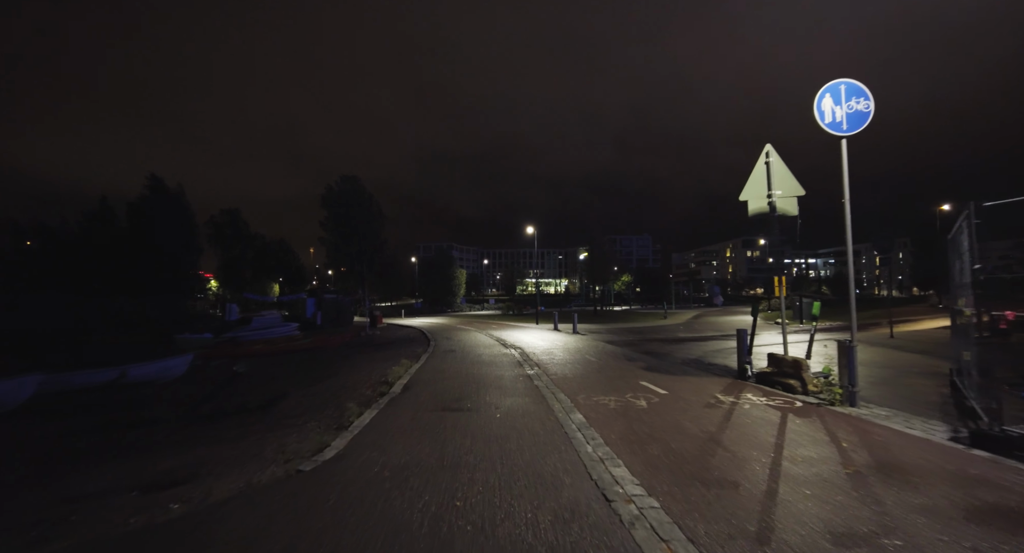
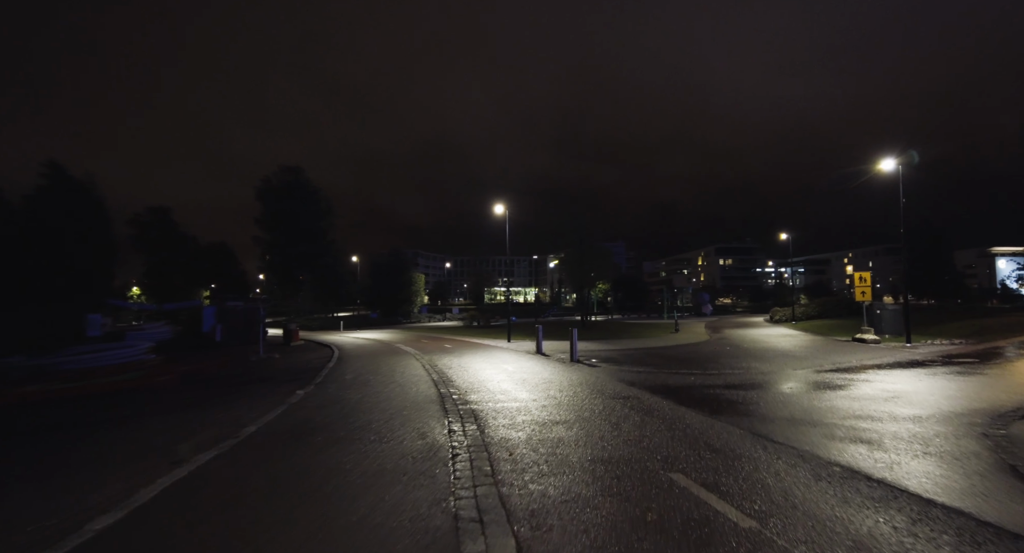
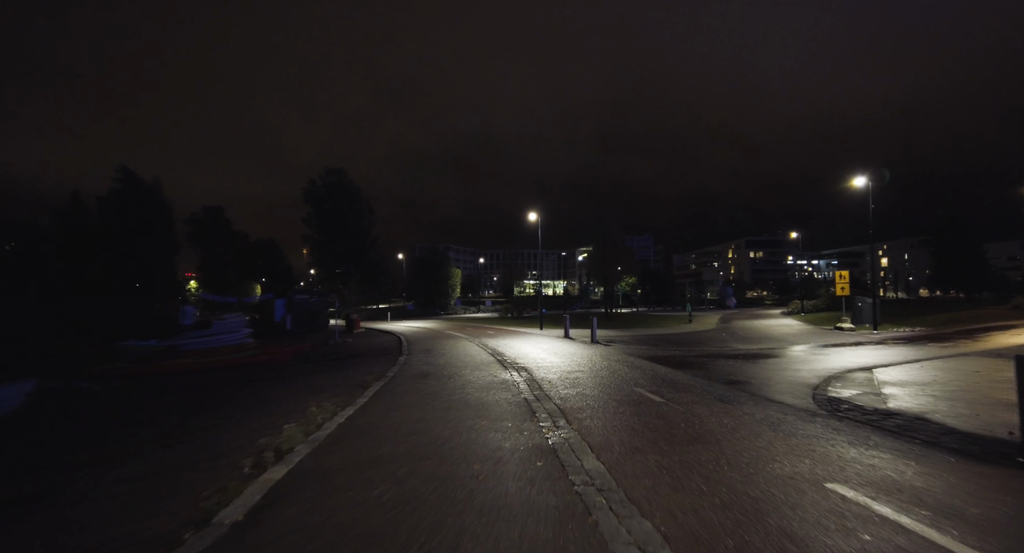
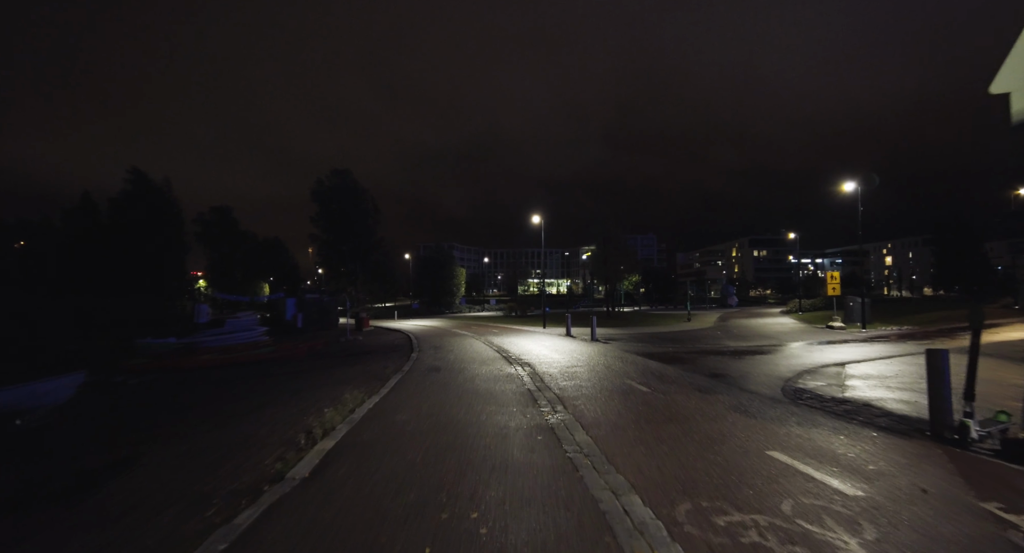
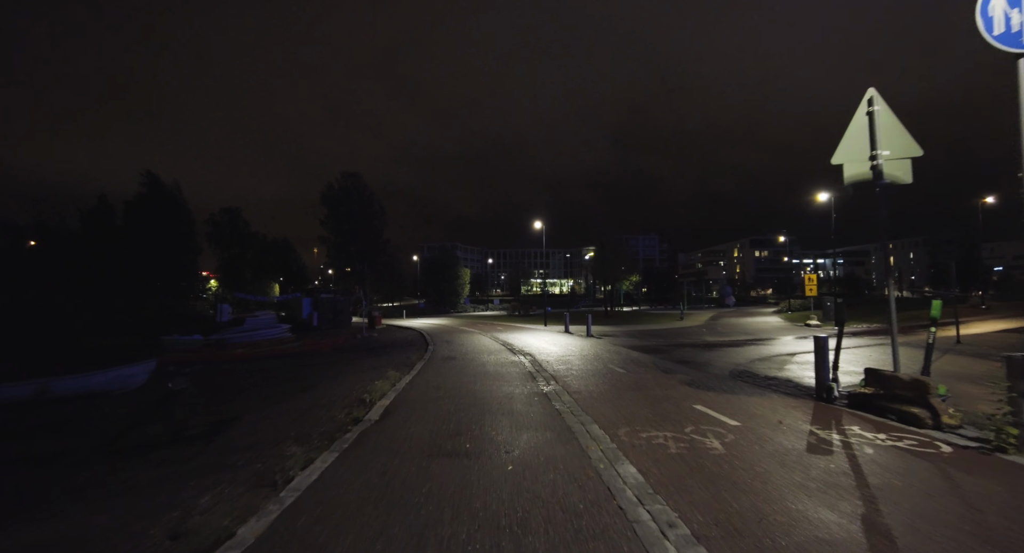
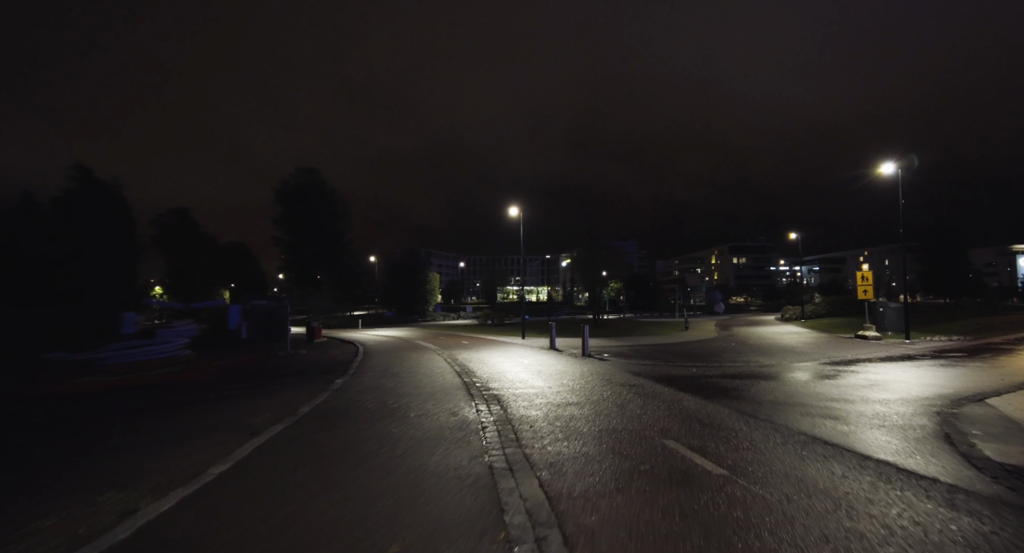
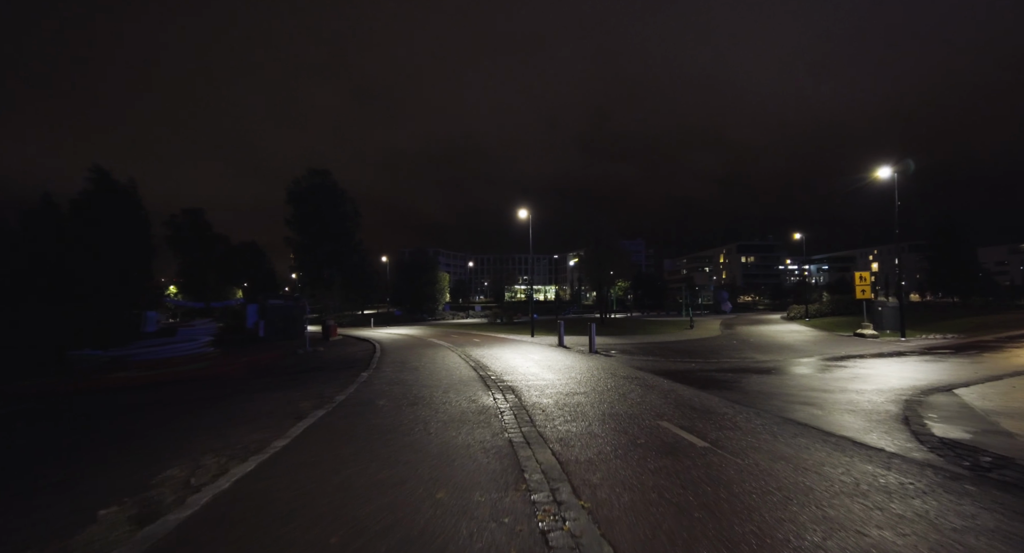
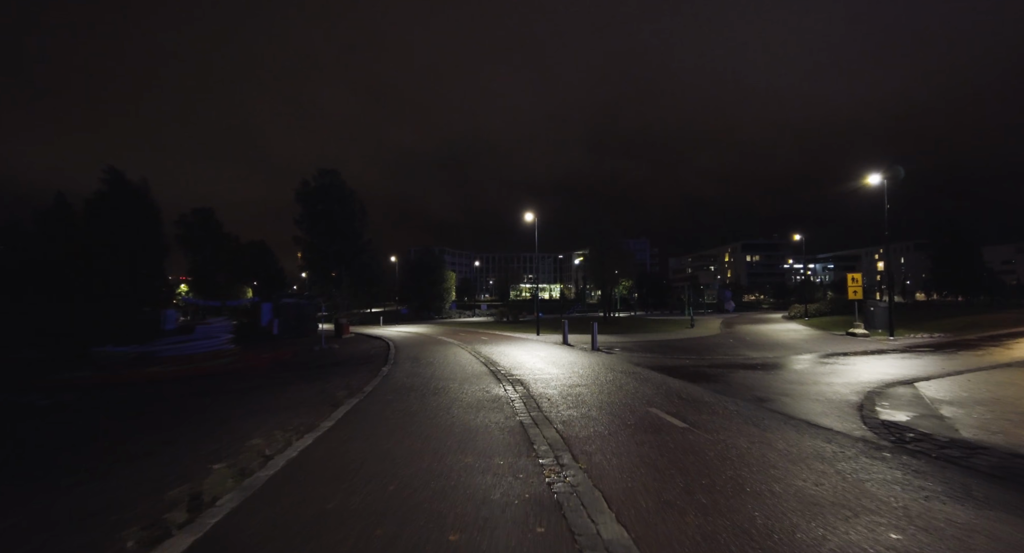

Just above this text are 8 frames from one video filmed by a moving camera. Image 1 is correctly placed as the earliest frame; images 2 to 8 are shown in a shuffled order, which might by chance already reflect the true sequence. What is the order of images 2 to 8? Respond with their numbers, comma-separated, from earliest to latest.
5, 4, 3, 8, 7, 6, 2
